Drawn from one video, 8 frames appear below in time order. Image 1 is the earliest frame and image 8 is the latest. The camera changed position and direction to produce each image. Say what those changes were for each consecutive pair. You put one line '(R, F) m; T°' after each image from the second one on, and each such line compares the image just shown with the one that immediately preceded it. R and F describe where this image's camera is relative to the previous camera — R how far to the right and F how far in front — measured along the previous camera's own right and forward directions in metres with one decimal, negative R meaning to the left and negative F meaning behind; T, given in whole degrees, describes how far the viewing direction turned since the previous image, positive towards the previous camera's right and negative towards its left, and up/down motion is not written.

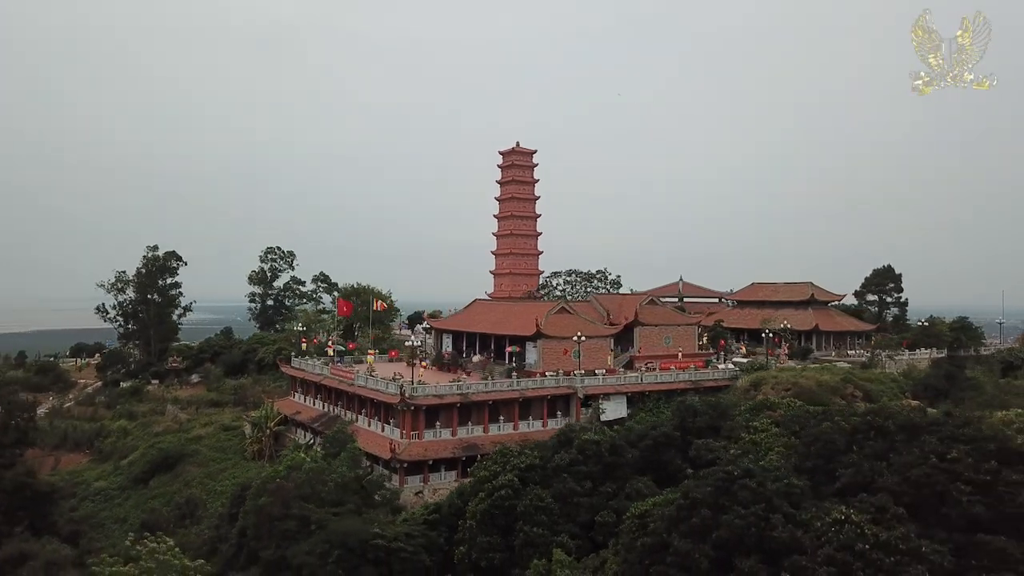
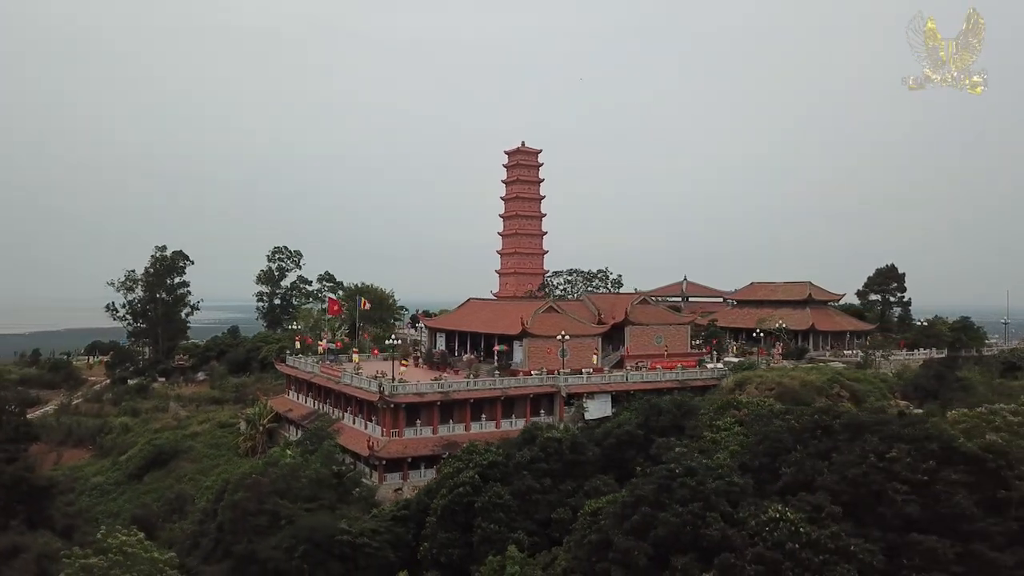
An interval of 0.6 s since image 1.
(+1.3, -0.1) m; -1°
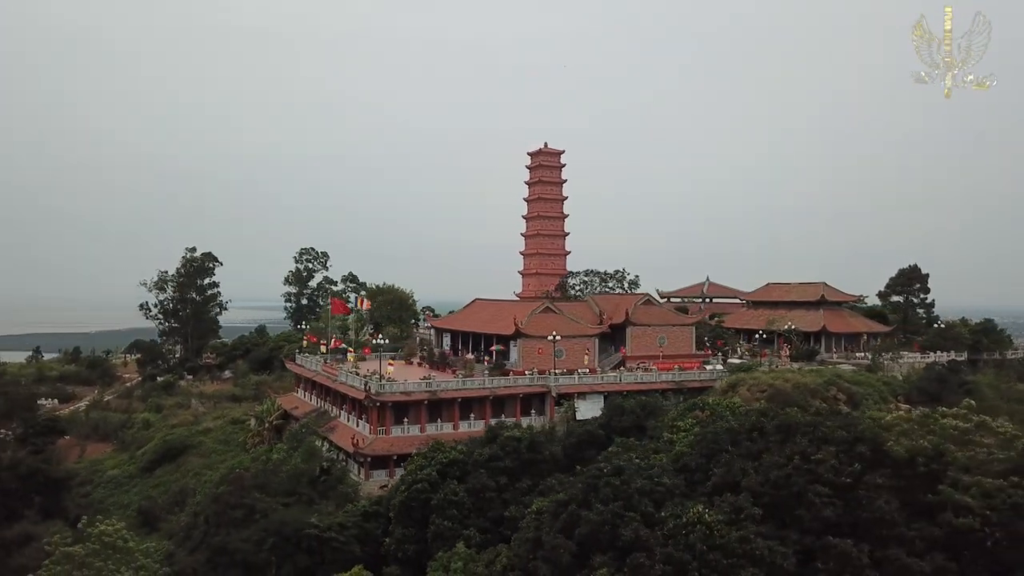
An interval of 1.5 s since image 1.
(+1.9, -0.1) m; -3°
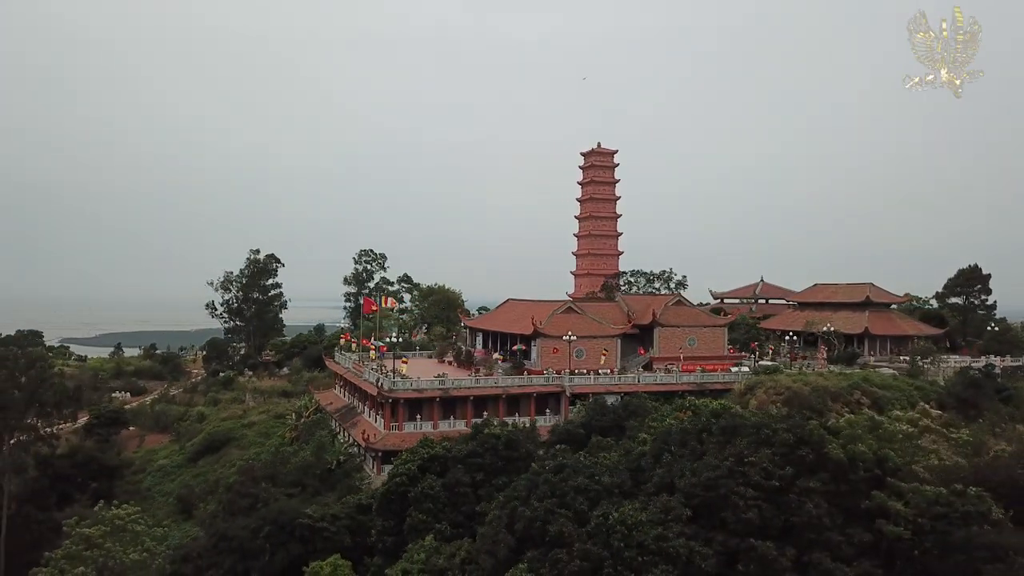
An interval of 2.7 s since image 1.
(+2.2, -0.2) m; -6°
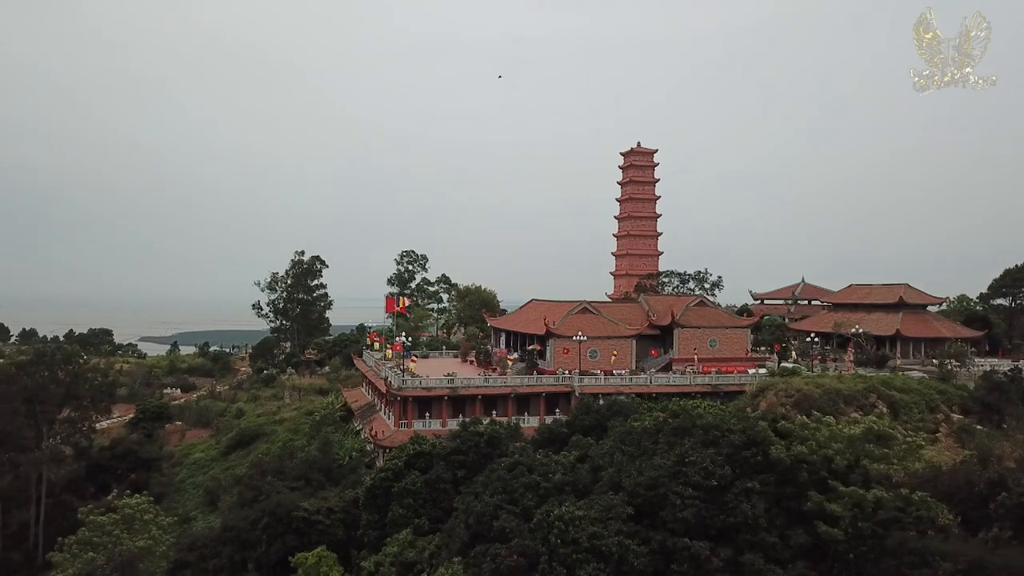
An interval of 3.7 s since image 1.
(+1.7, -0.2) m; -4°
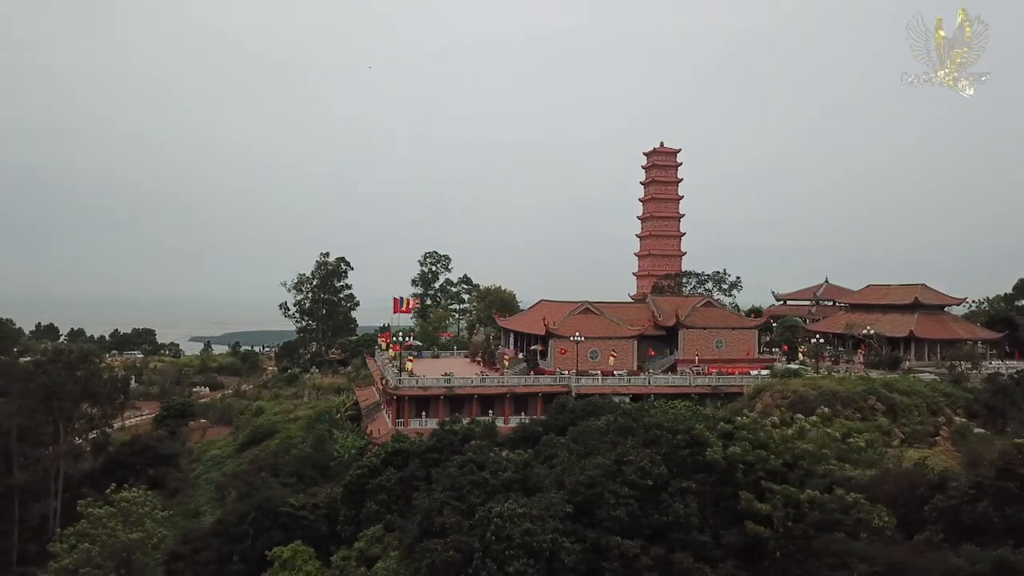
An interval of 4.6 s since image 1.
(+1.5, -0.2) m; -3°
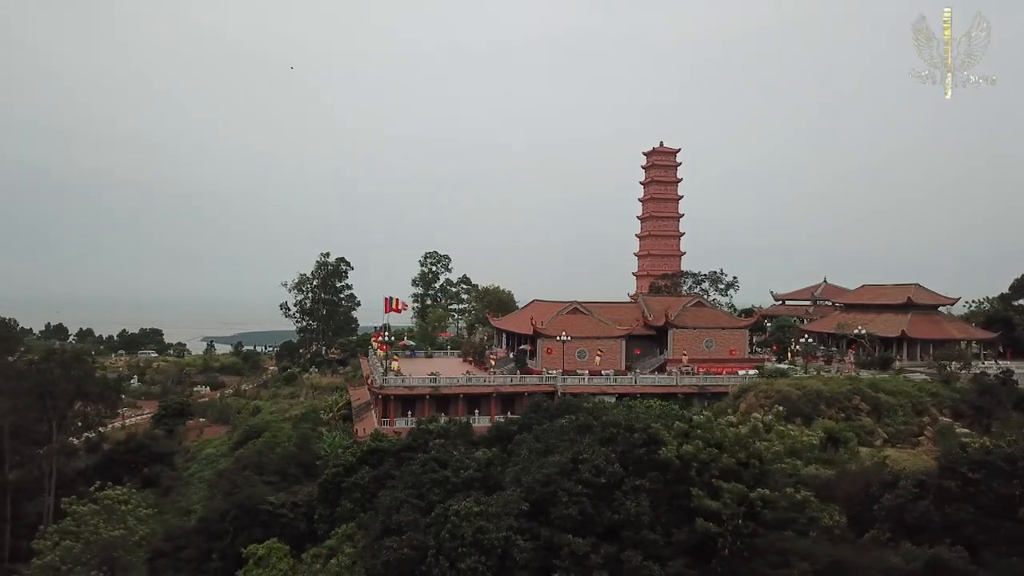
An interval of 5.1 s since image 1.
(+0.8, -0.1) m; 0°
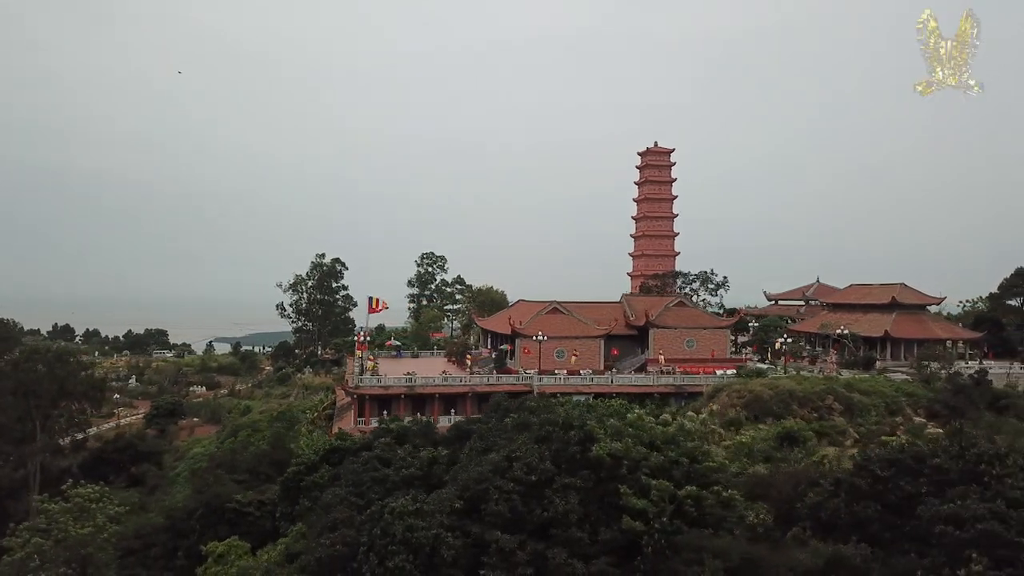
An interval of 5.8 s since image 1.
(+1.1, -0.1) m; 0°
